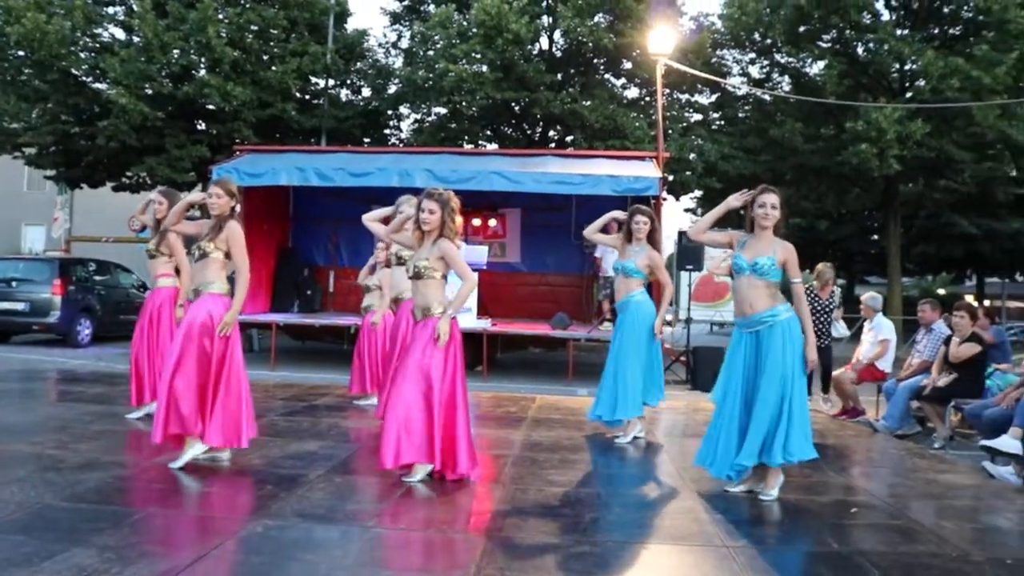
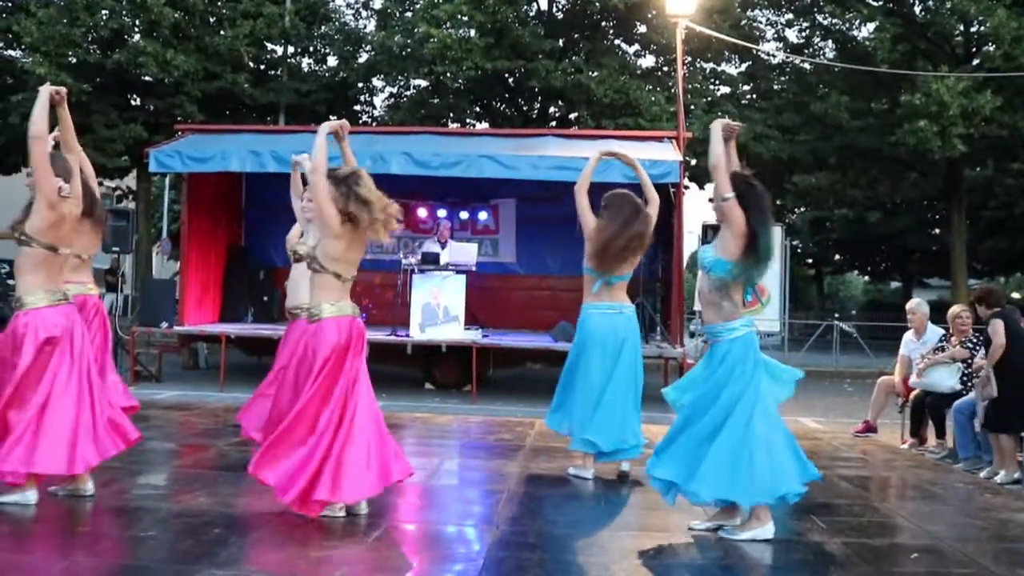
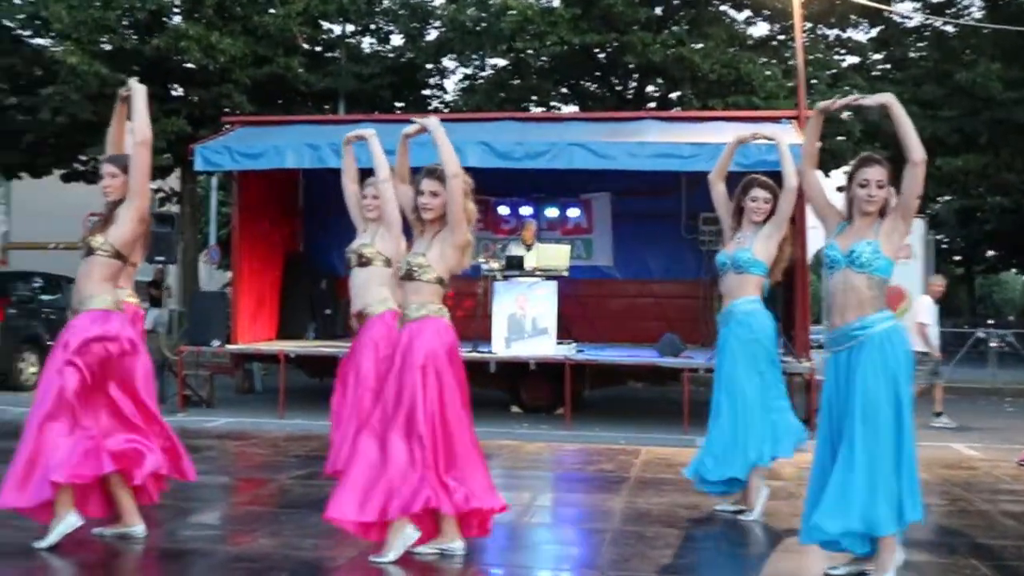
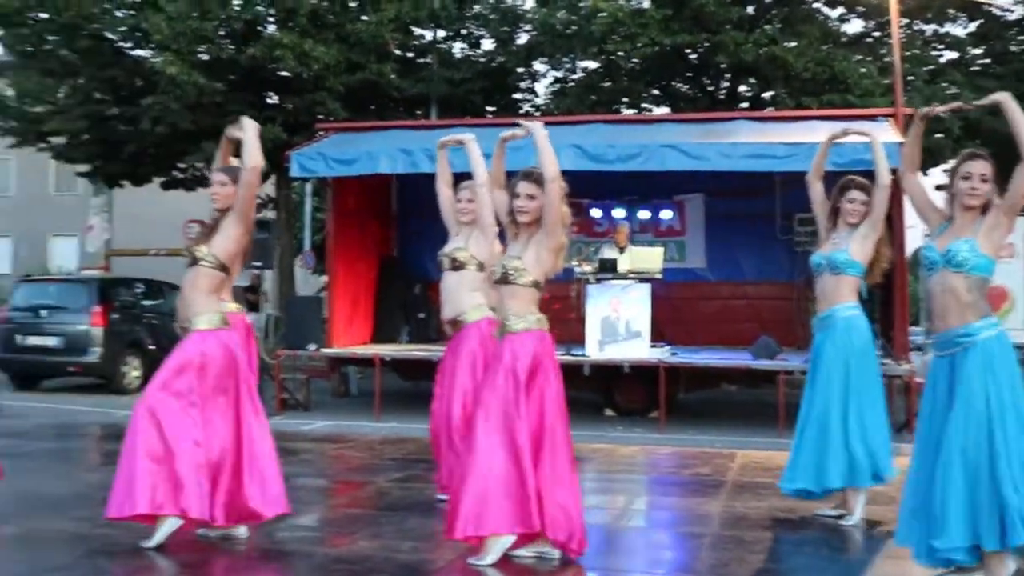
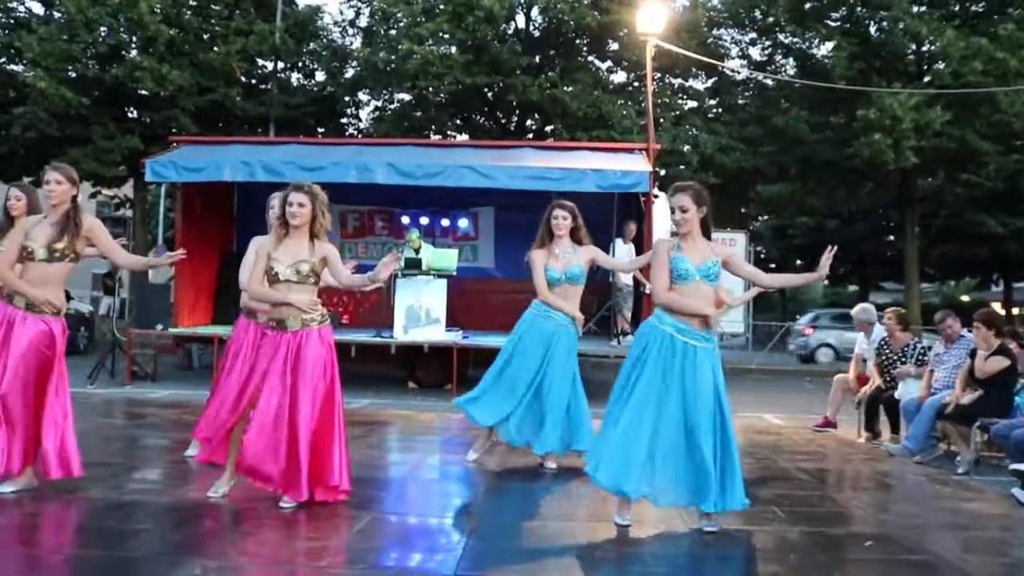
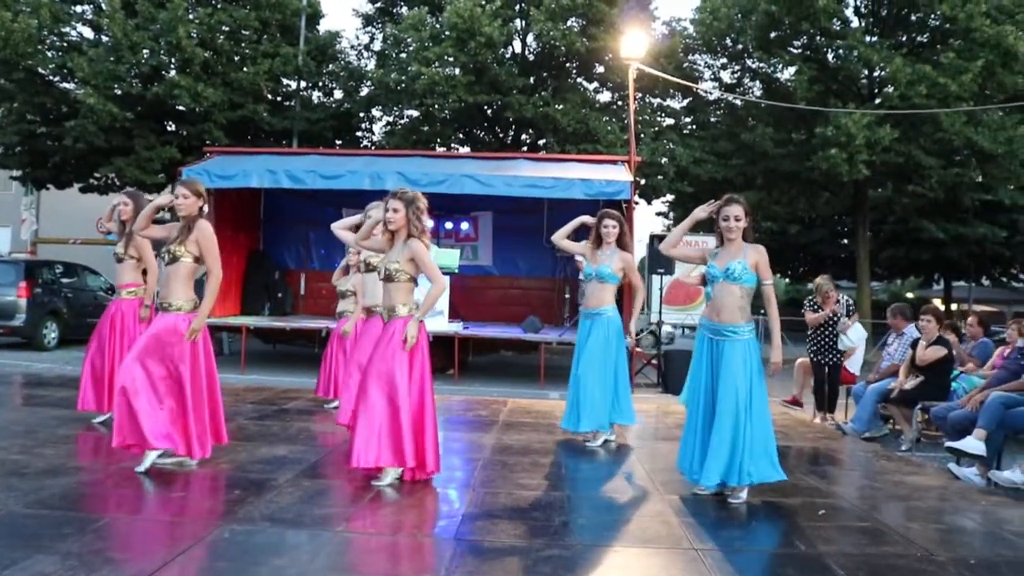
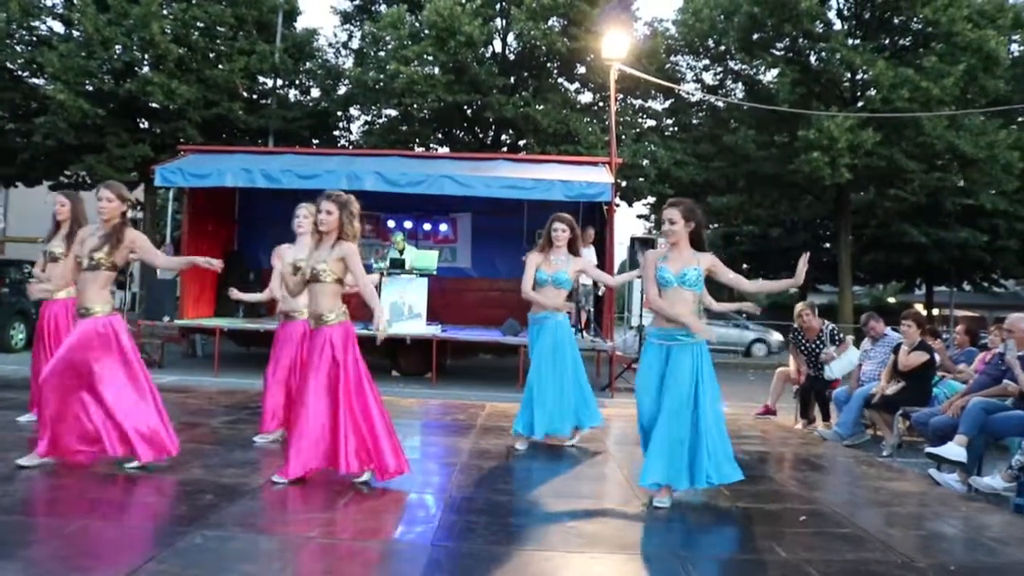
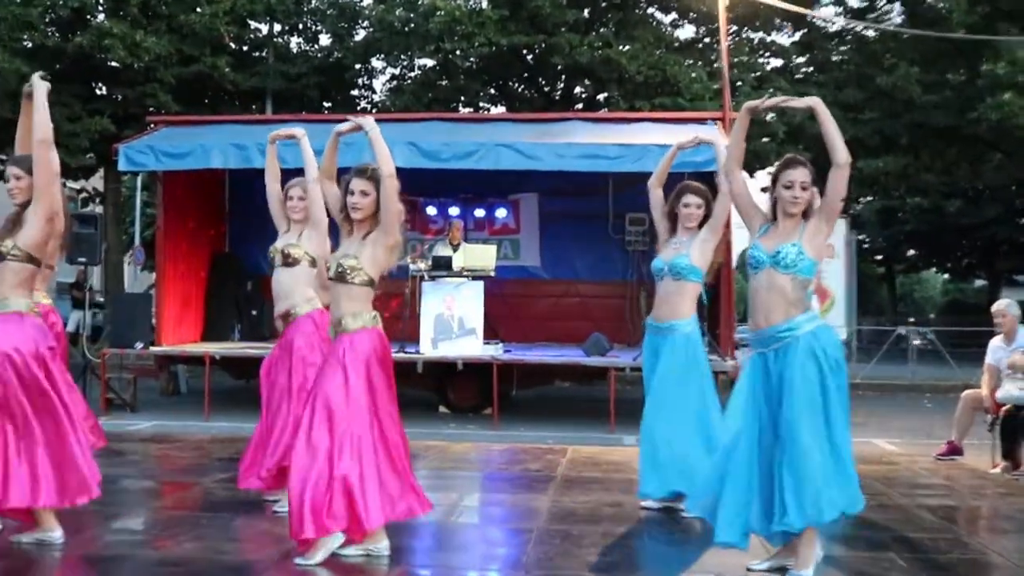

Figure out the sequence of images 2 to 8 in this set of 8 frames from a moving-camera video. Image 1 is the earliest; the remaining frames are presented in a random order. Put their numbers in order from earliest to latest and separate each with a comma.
6, 7, 5, 2, 8, 3, 4
